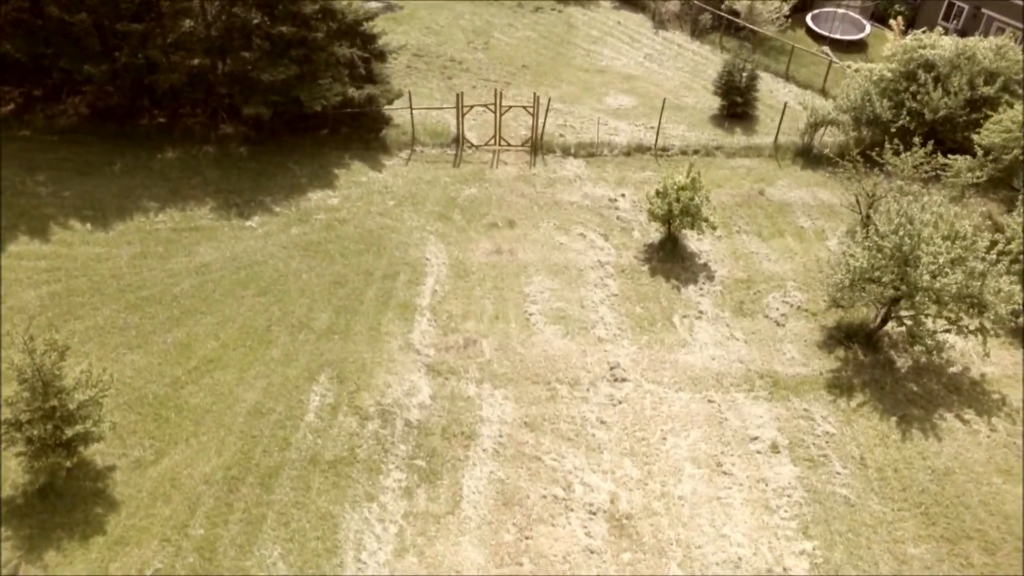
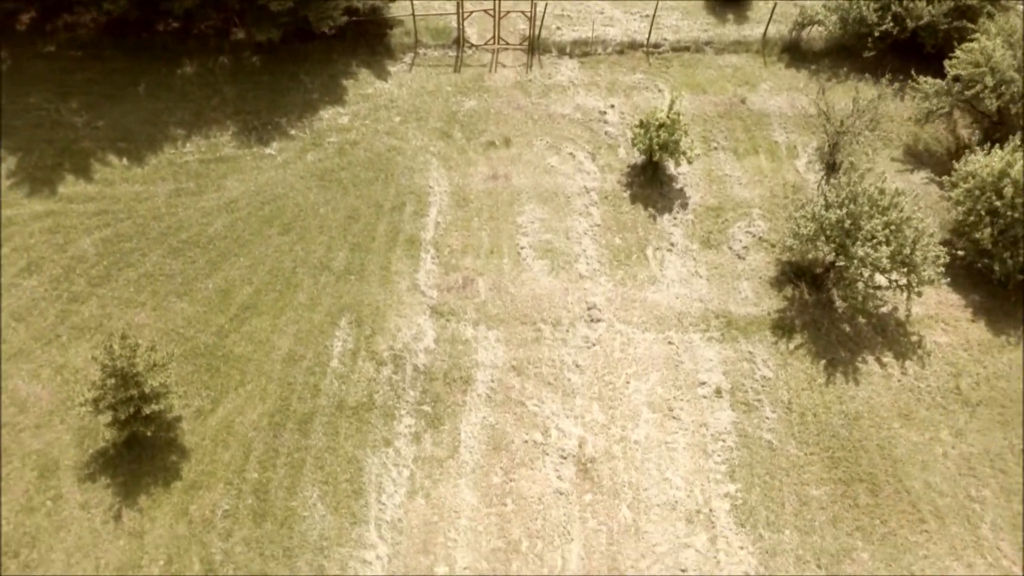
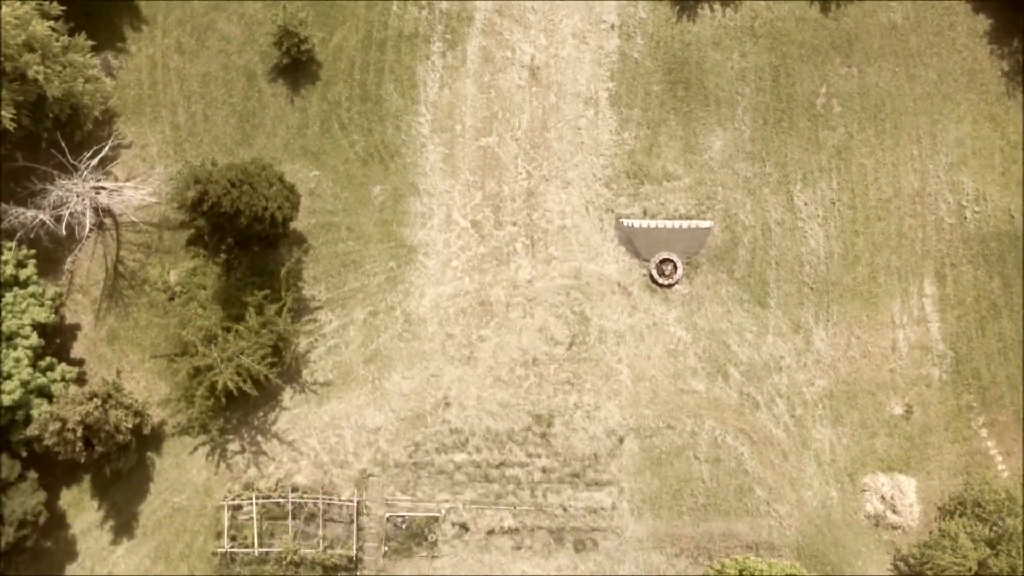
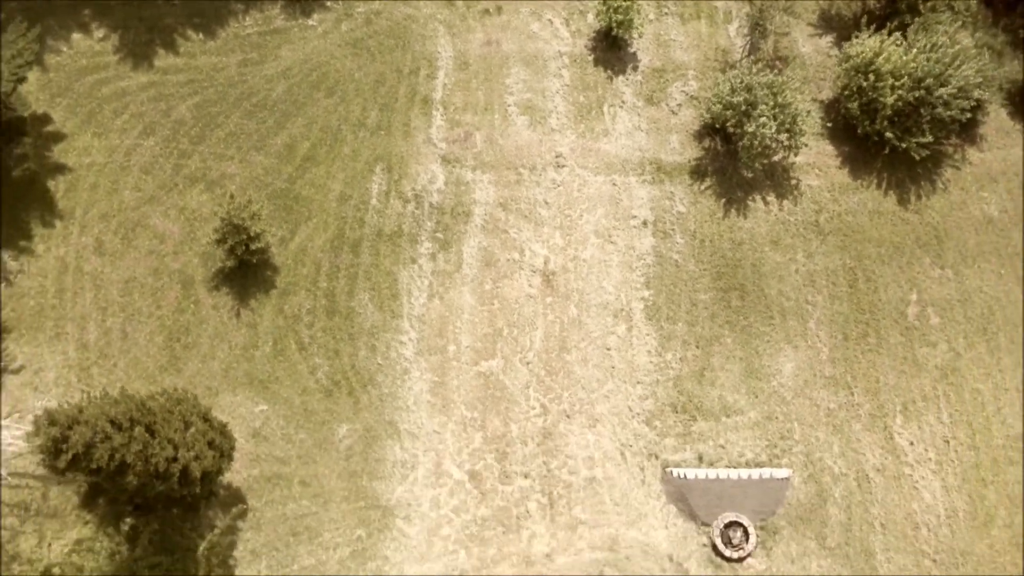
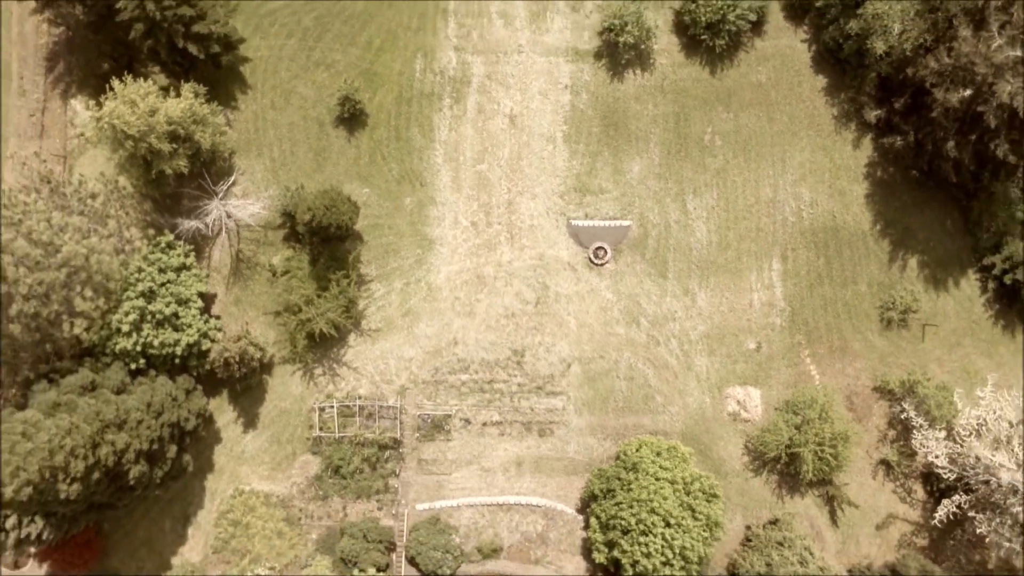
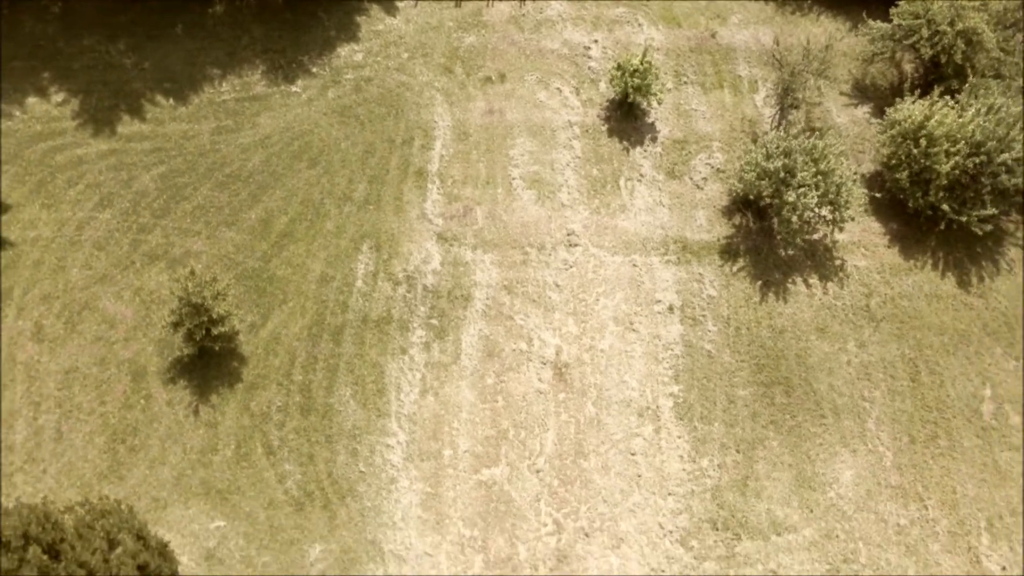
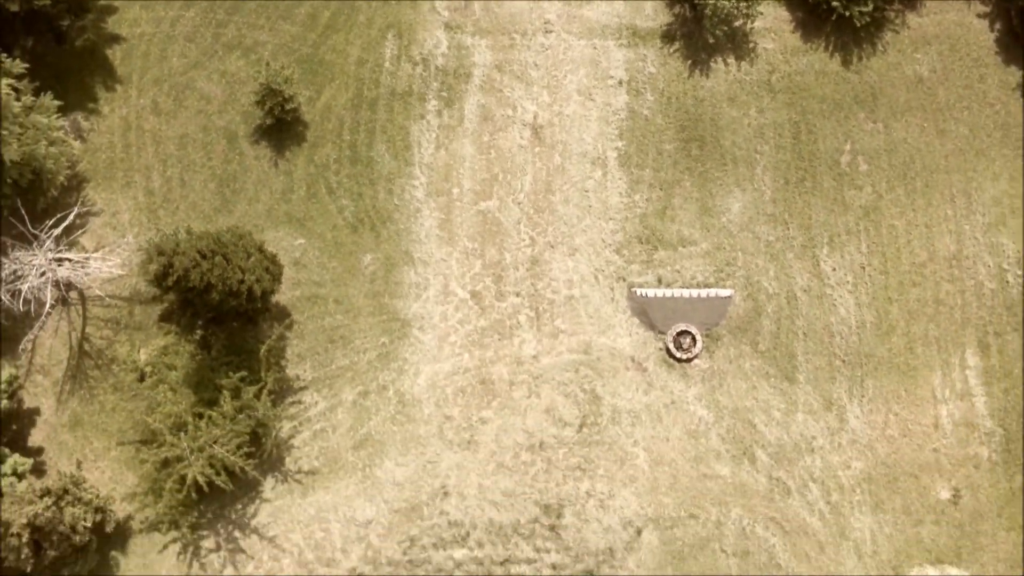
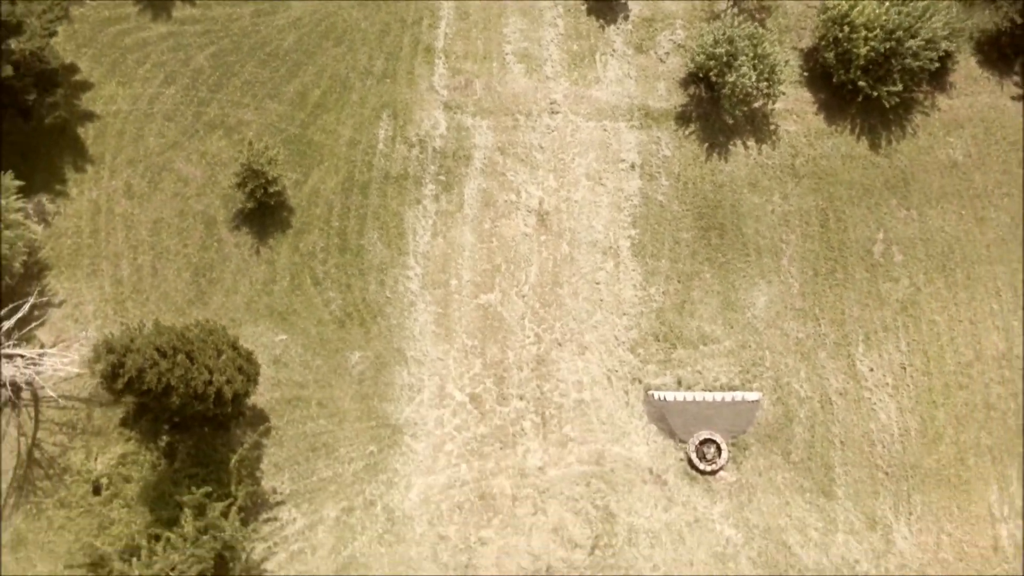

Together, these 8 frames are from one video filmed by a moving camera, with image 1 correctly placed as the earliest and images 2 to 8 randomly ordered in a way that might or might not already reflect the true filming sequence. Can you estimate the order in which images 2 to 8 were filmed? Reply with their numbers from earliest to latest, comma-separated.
2, 6, 4, 8, 7, 3, 5
